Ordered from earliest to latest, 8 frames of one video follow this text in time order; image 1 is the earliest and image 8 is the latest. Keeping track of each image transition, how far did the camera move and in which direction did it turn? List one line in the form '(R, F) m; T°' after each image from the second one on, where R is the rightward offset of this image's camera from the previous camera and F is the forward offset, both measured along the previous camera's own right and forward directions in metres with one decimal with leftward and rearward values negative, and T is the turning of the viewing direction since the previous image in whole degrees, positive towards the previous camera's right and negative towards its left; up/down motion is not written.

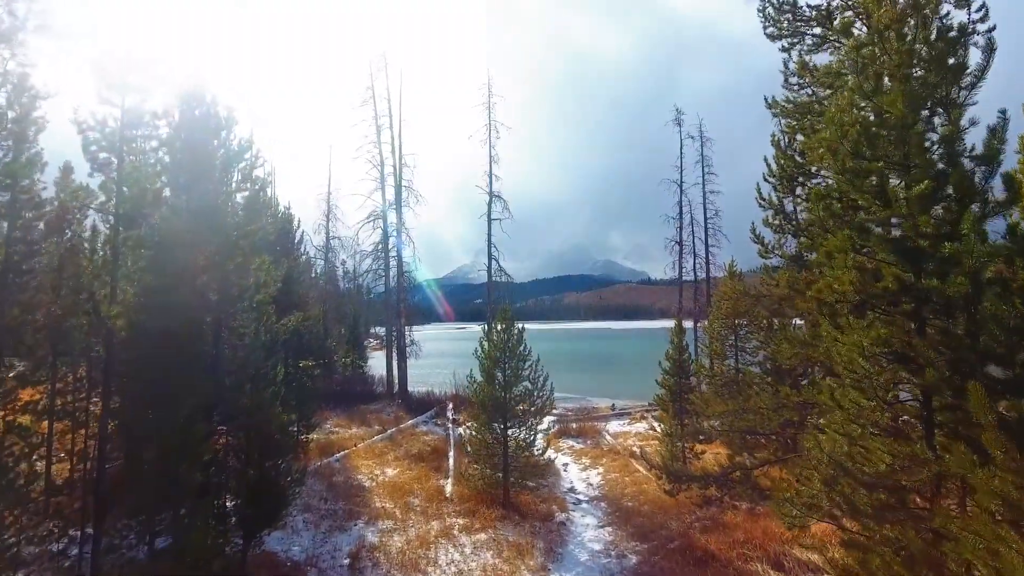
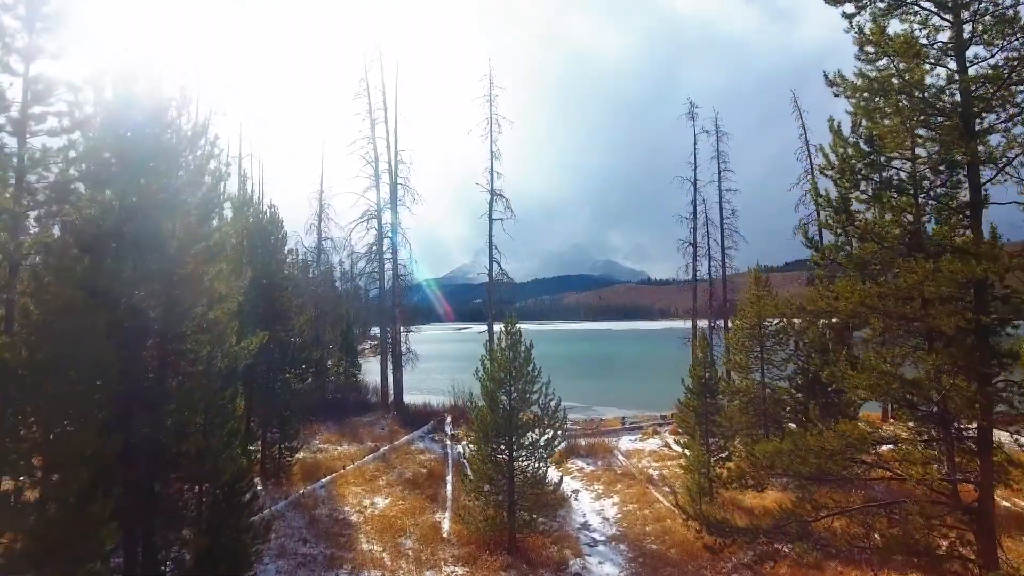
(-0.1, +1.3) m; 0°
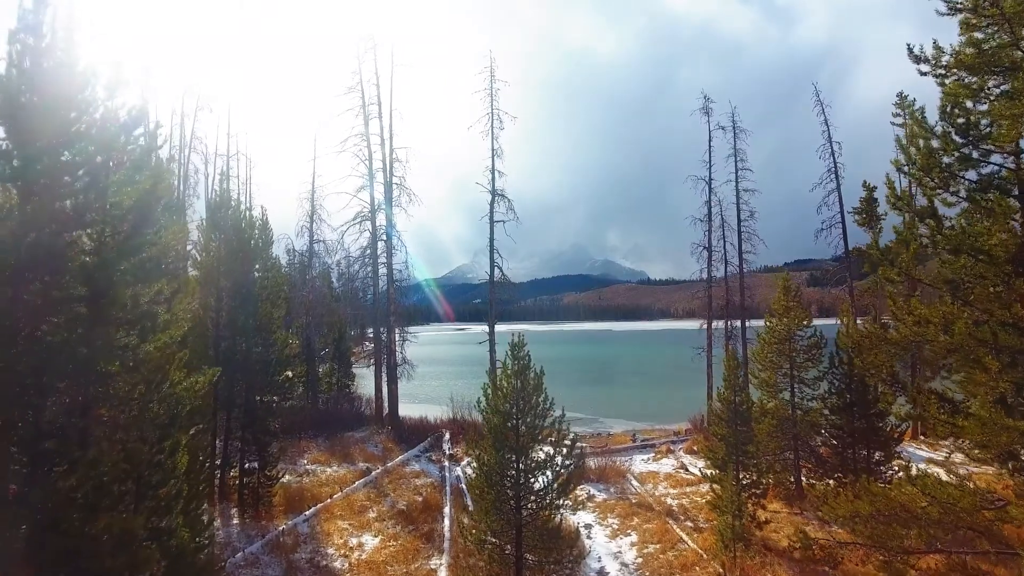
(-0.1, +1.3) m; 0°
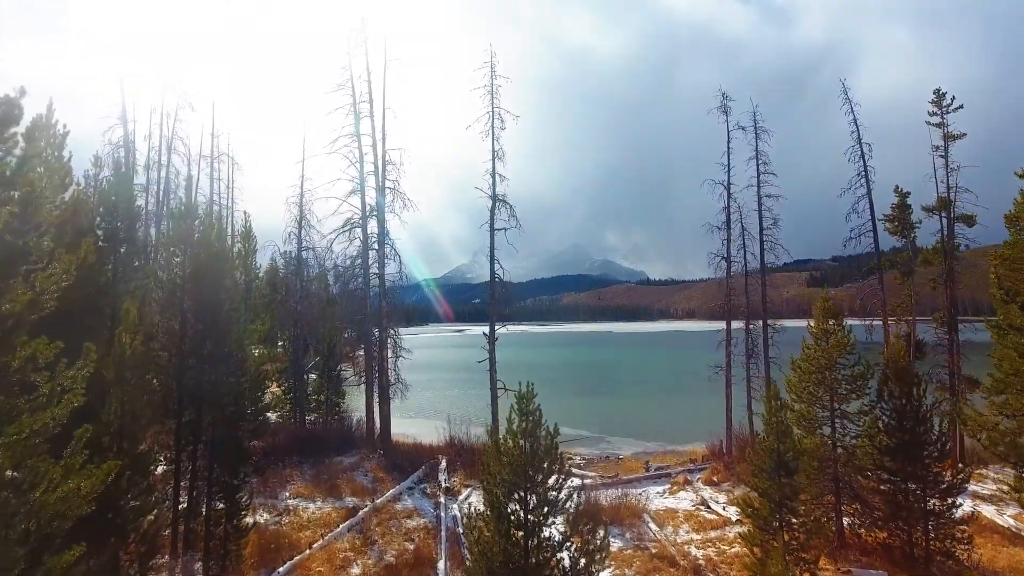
(-0.1, +1.5) m; 0°
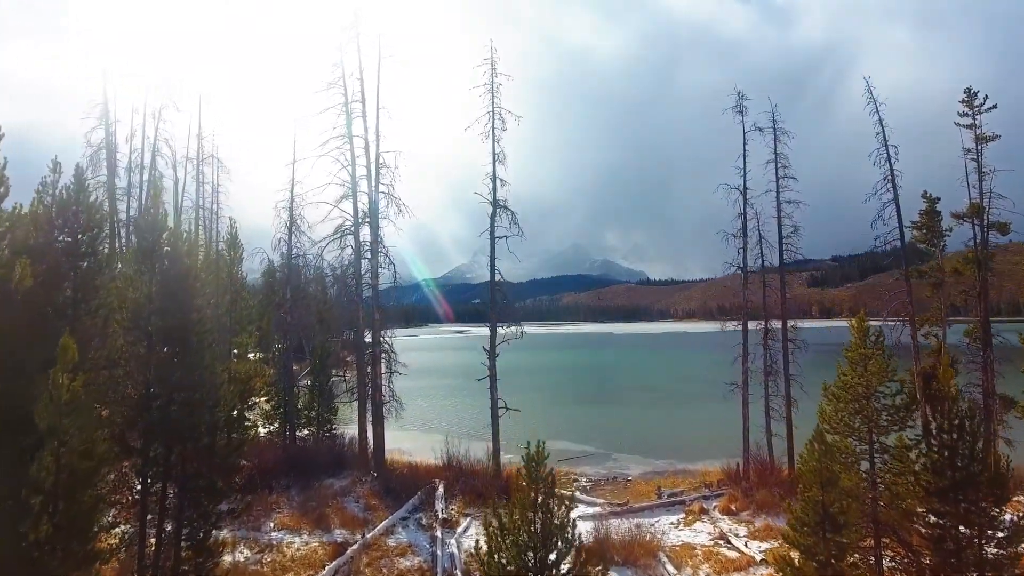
(-0.1, +1.1) m; 0°
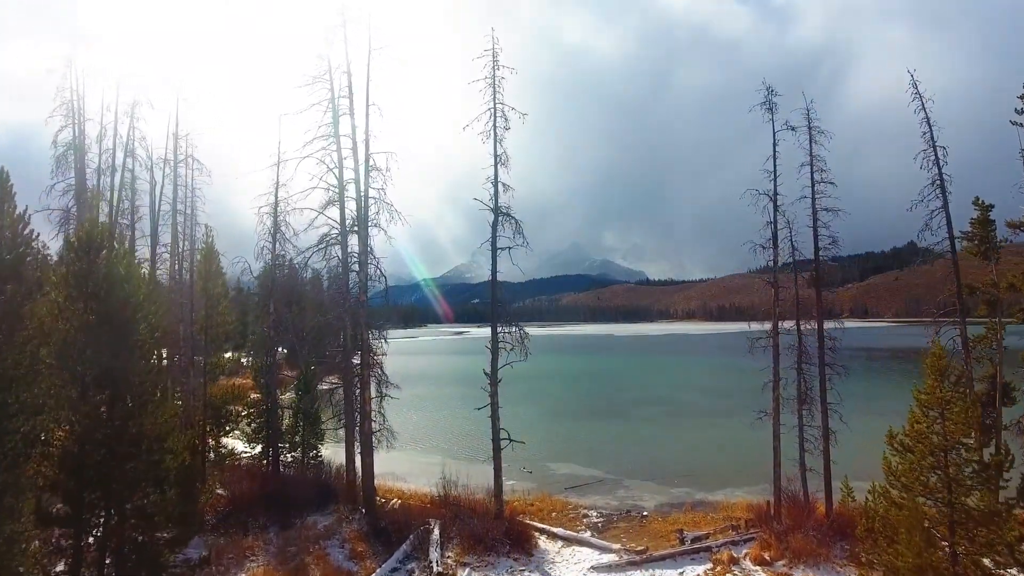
(-0.1, +1.7) m; 0°
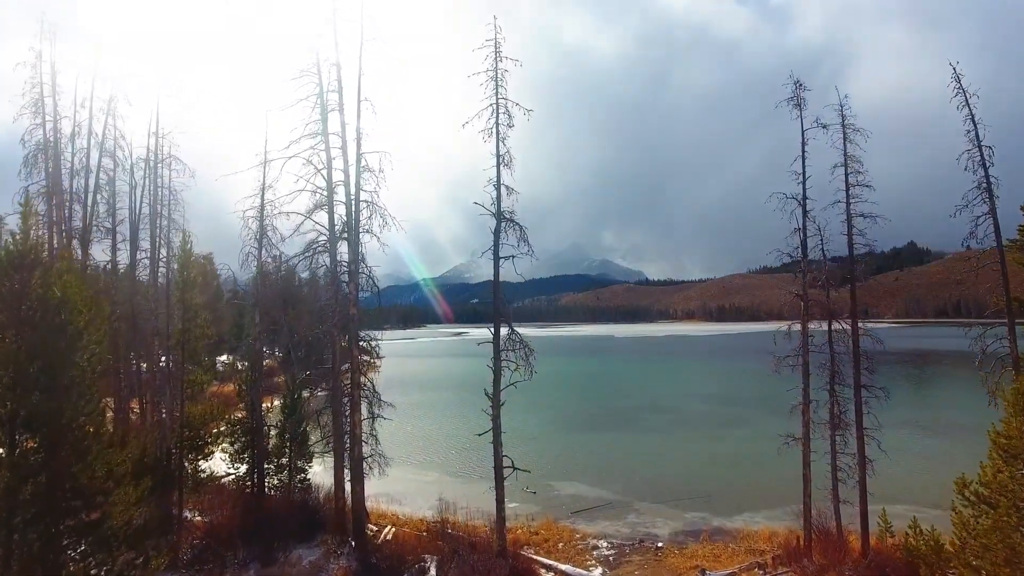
(-0.1, +1.3) m; 0°
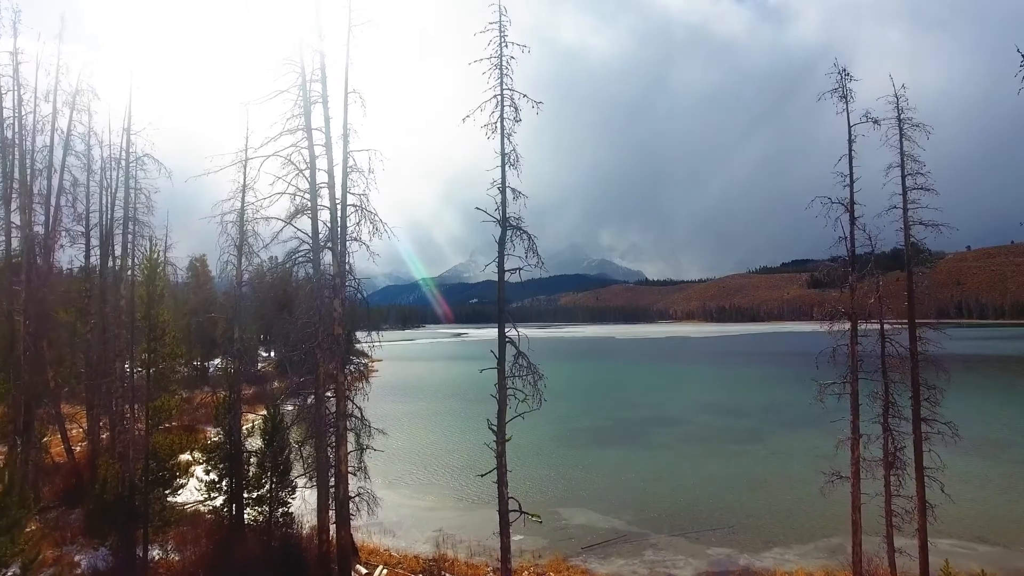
(-0.2, +1.6) m; 0°
